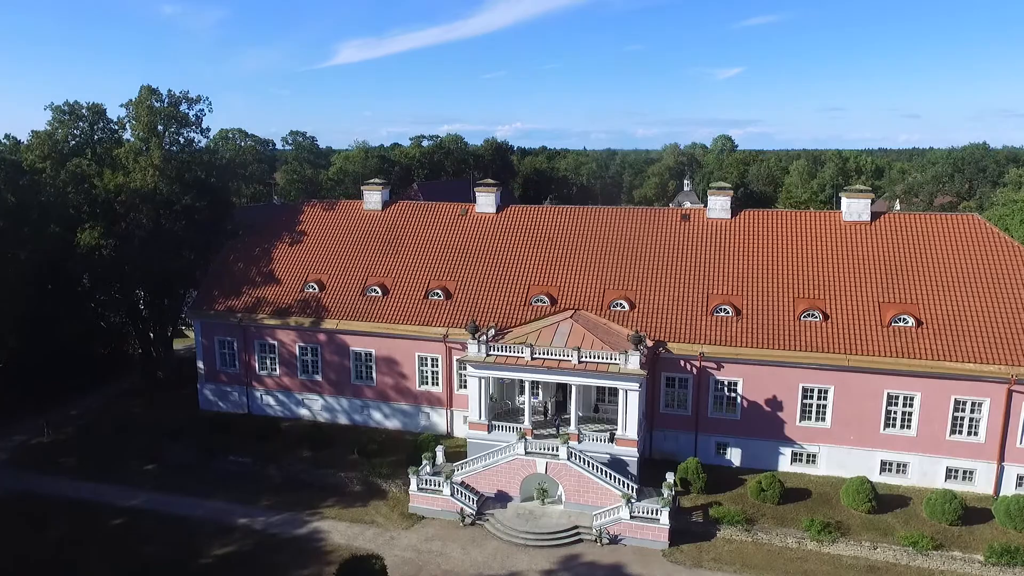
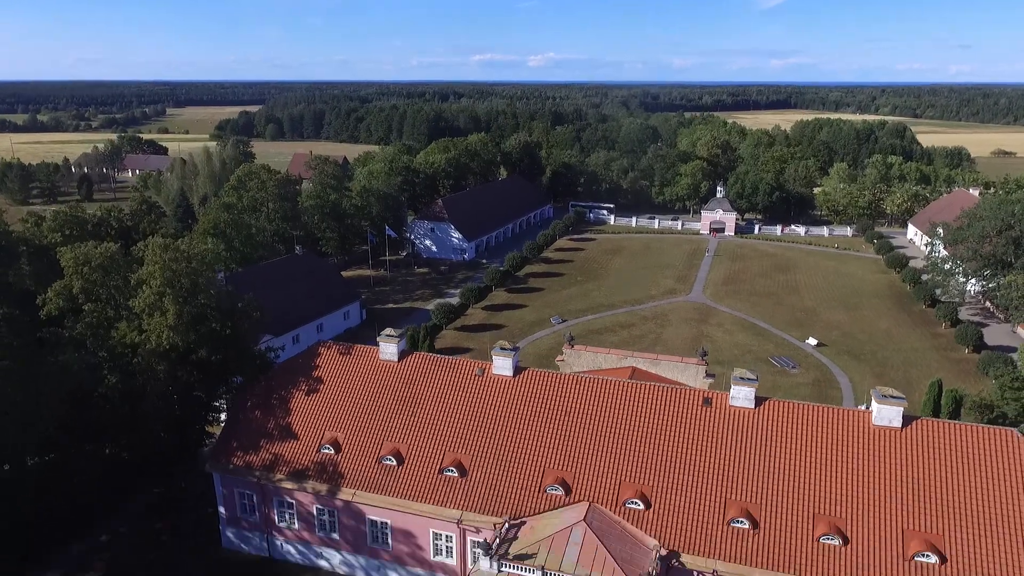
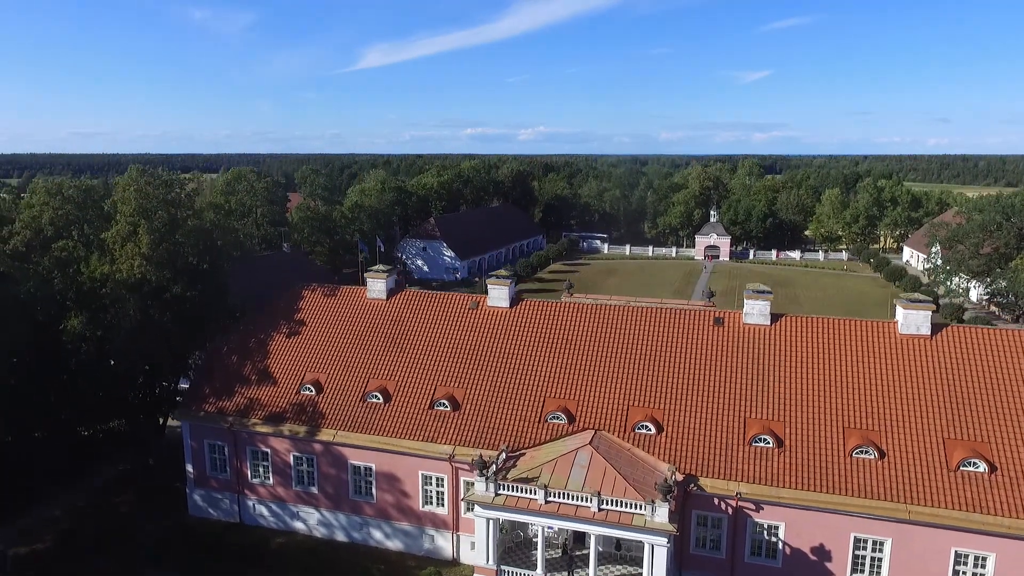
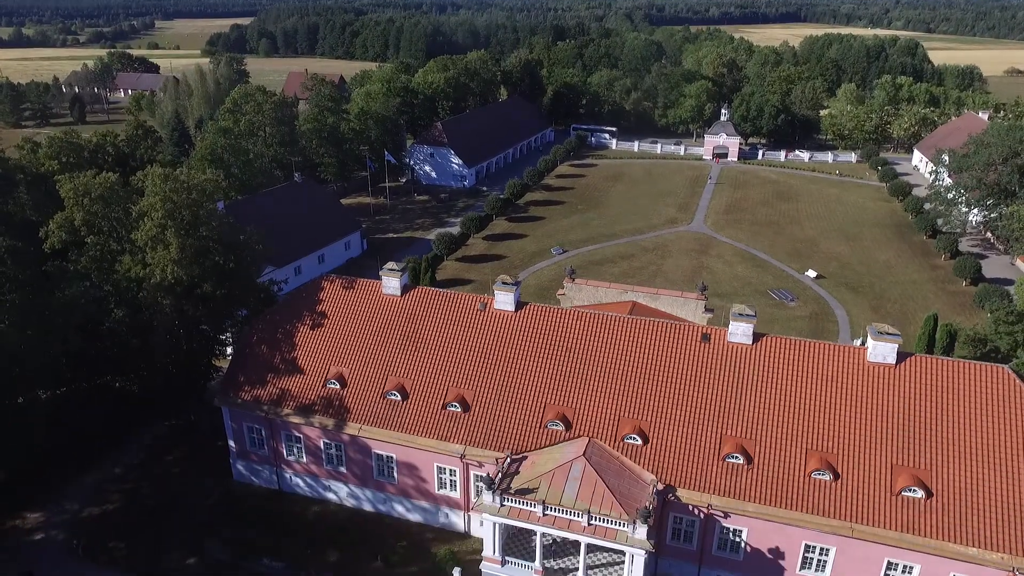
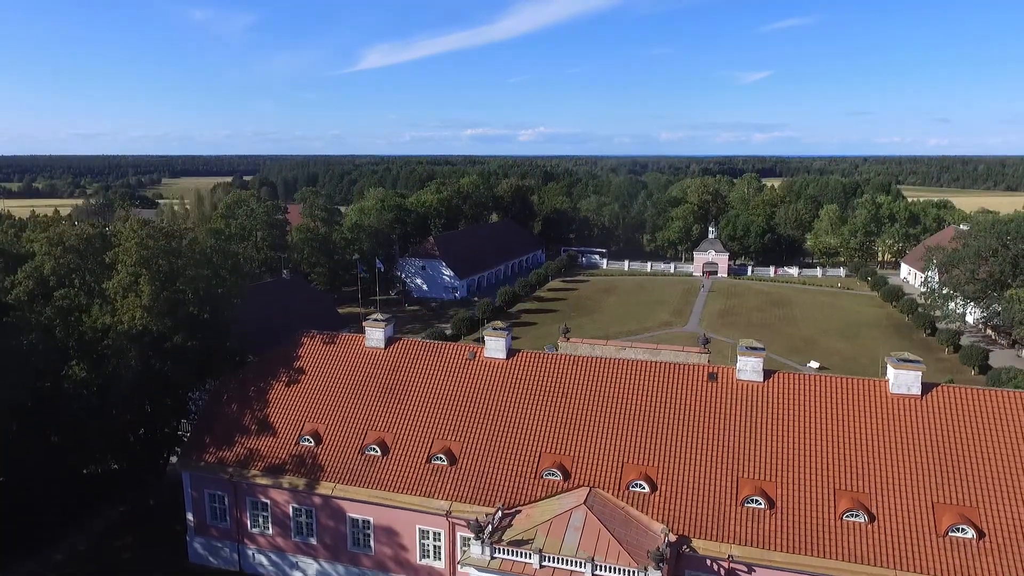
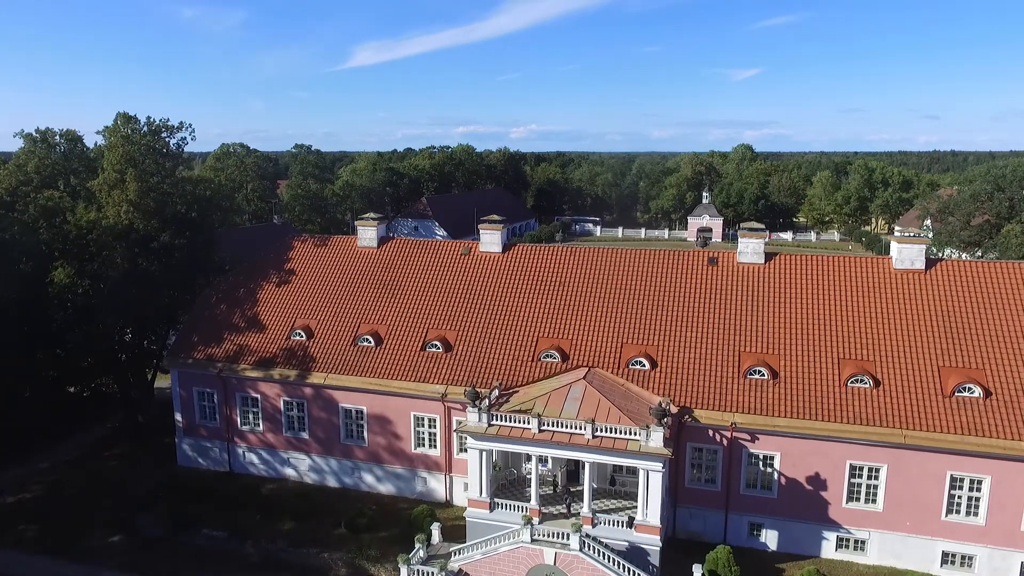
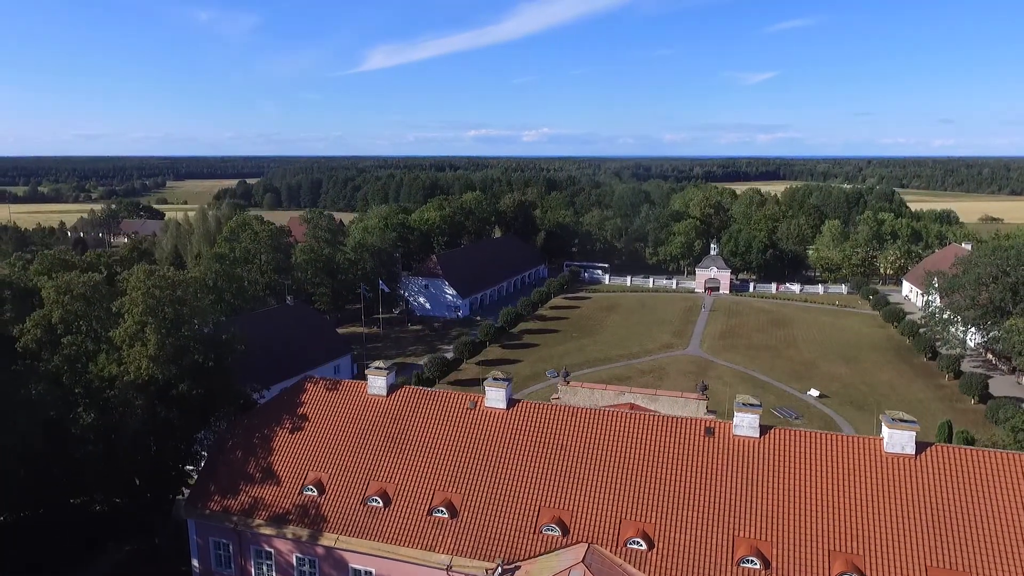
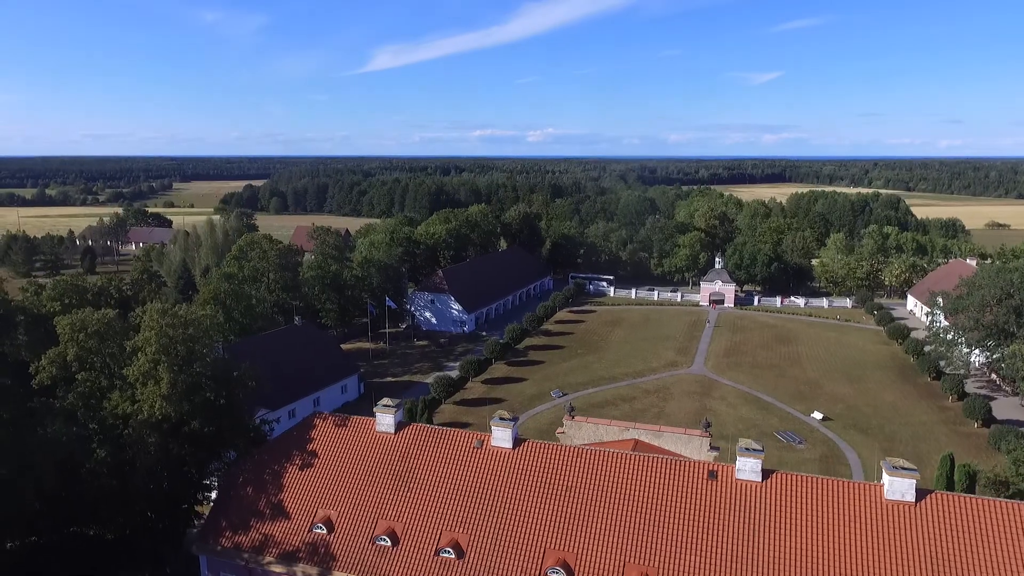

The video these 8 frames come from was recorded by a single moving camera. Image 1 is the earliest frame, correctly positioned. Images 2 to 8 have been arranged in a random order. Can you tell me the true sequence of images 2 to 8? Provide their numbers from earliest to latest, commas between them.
6, 3, 5, 7, 8, 2, 4
